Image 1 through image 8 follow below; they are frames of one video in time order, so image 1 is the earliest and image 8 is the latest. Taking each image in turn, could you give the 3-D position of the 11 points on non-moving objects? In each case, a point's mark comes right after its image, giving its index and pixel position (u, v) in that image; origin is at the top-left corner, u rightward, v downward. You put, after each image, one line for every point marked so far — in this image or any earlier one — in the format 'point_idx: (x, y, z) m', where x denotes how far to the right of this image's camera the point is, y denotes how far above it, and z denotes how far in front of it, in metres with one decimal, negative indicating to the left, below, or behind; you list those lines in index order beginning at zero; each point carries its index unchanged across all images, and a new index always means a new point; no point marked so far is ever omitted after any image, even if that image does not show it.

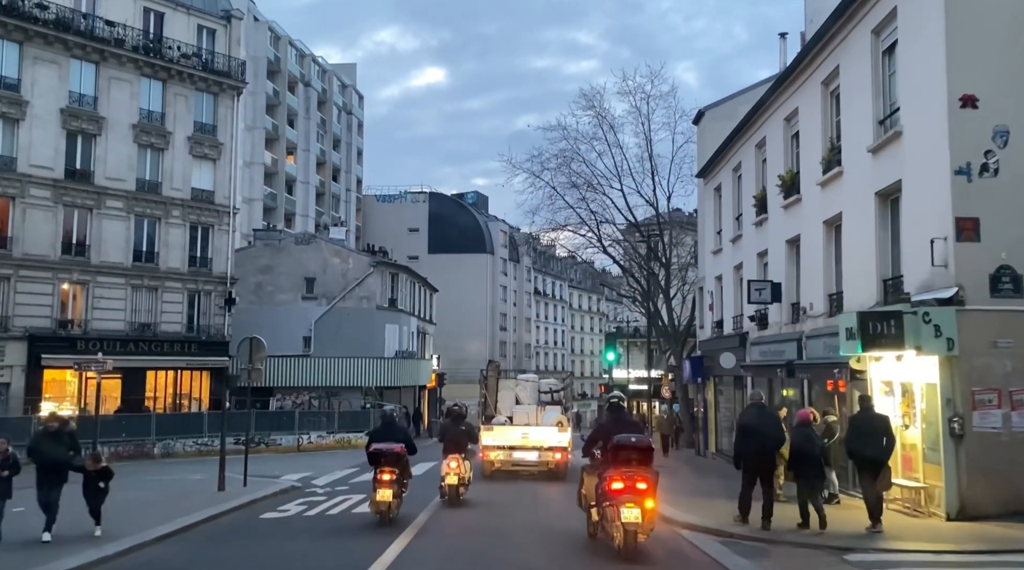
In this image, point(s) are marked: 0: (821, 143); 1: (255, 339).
0: (+5.9, +2.7, +18.5) m
1: (-4.9, -1.0, +18.6) m
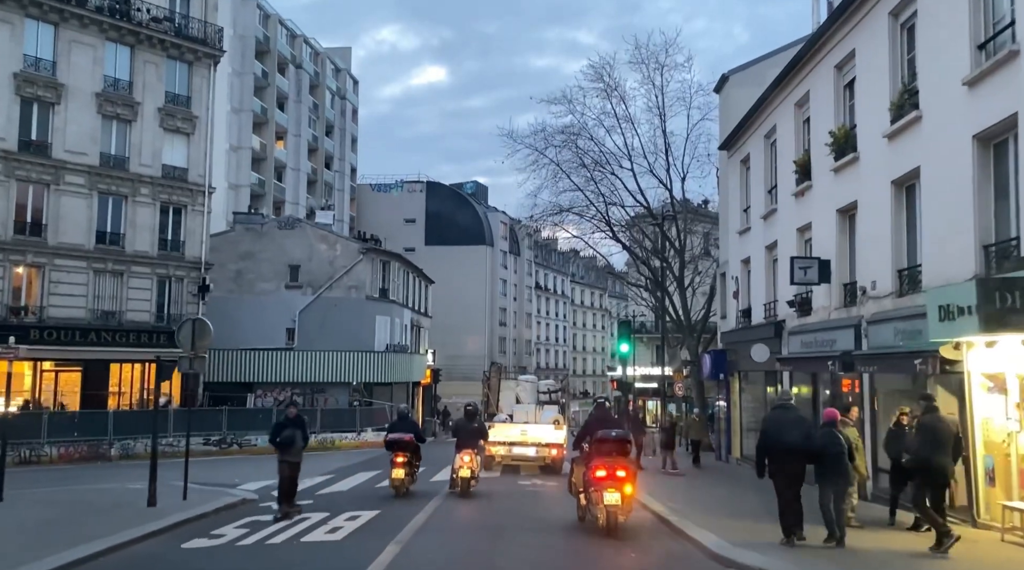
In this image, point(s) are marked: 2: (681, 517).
0: (+5.9, +3.1, +15.3) m
1: (-4.9, -0.6, +15.4) m
2: (+2.8, -3.9, +16.5) m
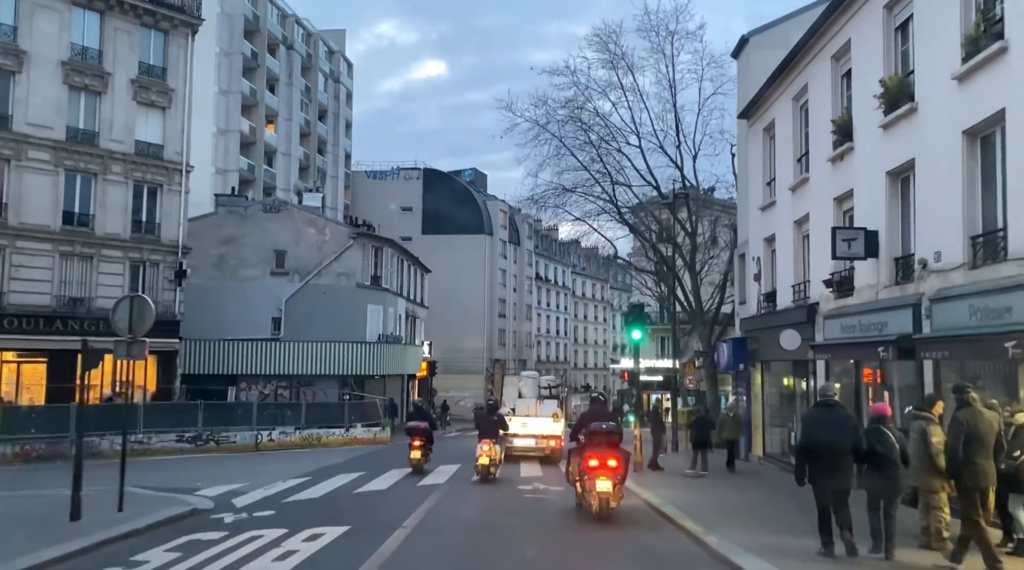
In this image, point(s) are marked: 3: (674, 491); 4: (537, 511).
0: (+5.9, +3.5, +12.9) m
1: (-4.9, -0.2, +13.0) m
2: (+2.8, -3.5, +14.2) m
3: (+3.1, -4.0, +19.0) m
4: (+0.4, -3.8, +16.6) m
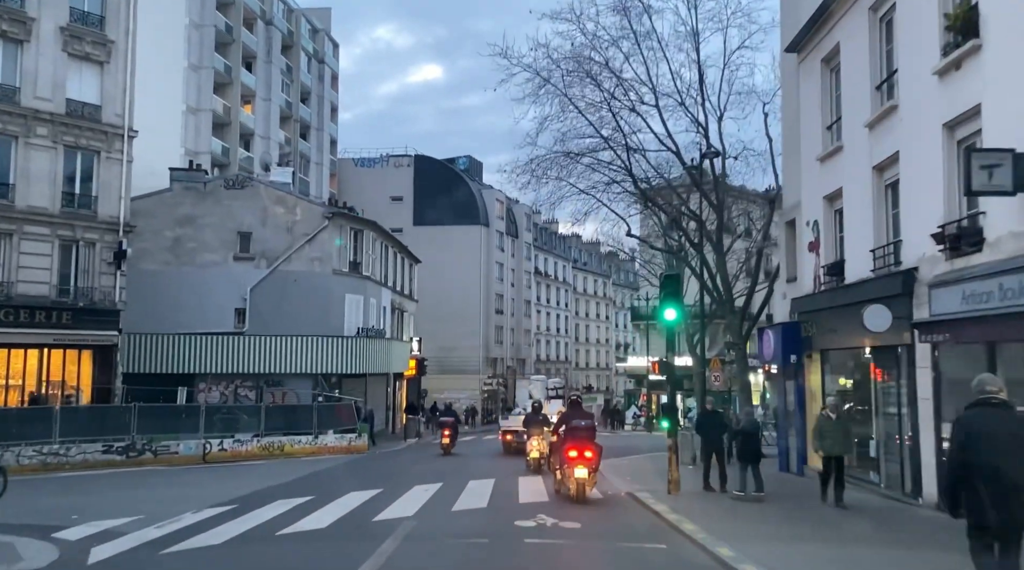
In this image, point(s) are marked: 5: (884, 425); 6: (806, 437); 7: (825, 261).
0: (+5.8, +4.1, +8.2) m
1: (-5.0, +0.4, +8.2) m
2: (+2.8, -2.9, +9.4) m
3: (+3.0, -3.4, +14.2) m
4: (+0.4, -3.3, +11.8) m
5: (+5.9, -2.2, +15.5) m
6: (+5.9, -3.0, +19.5) m
7: (+5.9, +0.5, +18.4) m
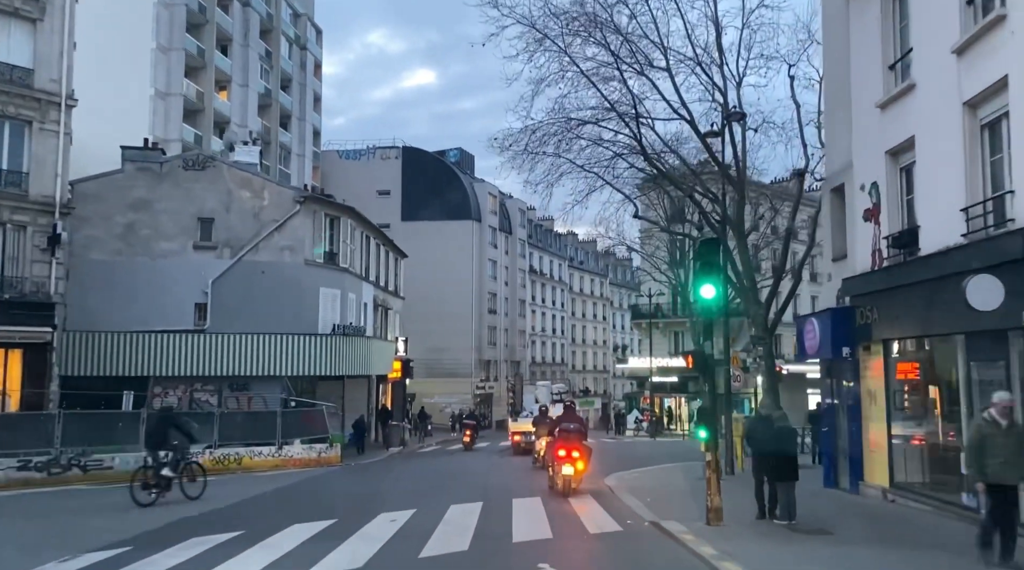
0: (+5.7, +4.5, +4.7) m
1: (-5.1, +0.7, +4.7) m
2: (+2.7, -2.5, +5.9) m
3: (+3.0, -3.0, +10.7) m
4: (+0.3, -2.9, +8.3) m
5: (+5.8, -1.8, +12.0) m
6: (+5.7, -2.7, +16.1) m
7: (+5.7, +0.8, +15.0) m
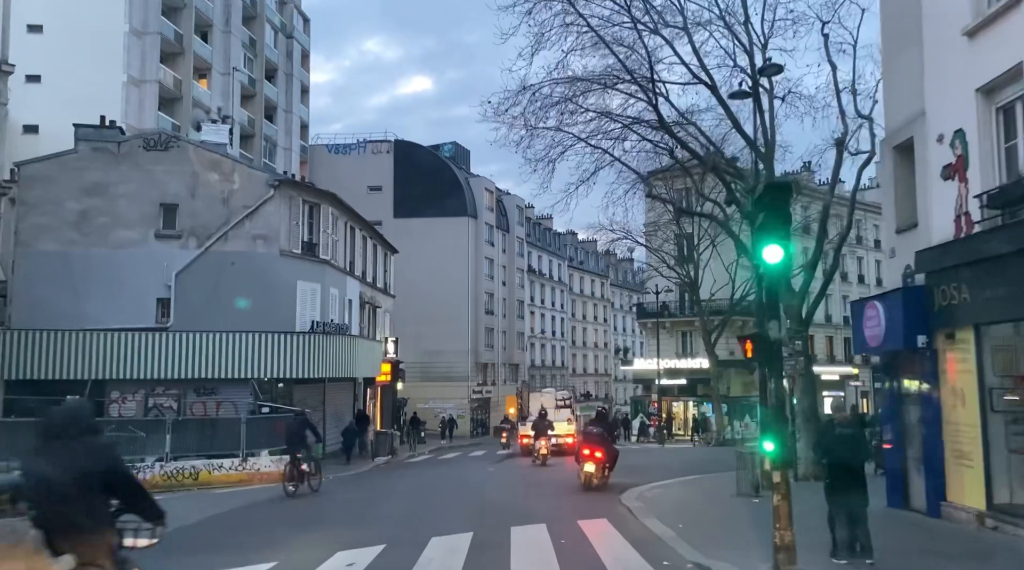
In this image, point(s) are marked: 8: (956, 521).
0: (+5.6, +4.9, +1.7) m
1: (-5.1, +1.1, +1.7) m
2: (+2.7, -2.1, +2.9) m
3: (+2.9, -2.7, +7.7) m
4: (+0.3, -2.5, +5.3) m
5: (+5.7, -1.4, +9.0) m
6: (+5.7, -2.3, +13.0) m
7: (+5.7, +1.2, +12.0) m
8: (+5.7, -3.0, +12.5) m
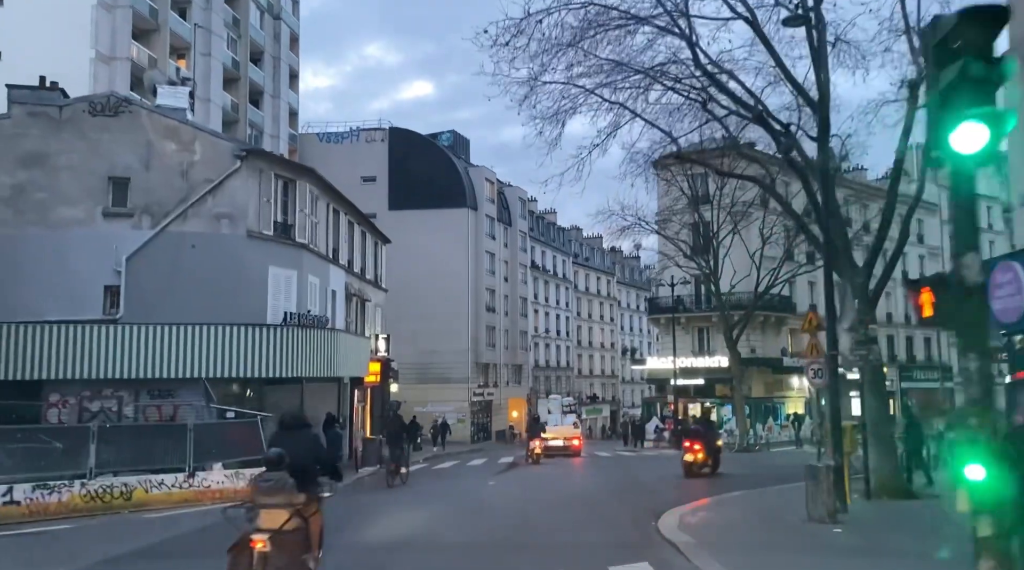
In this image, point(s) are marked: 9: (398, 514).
0: (+5.6, +5.4, -2.0) m
1: (-5.1, +1.6, -2.0) m
2: (+2.7, -1.6, -0.8) m
3: (+3.0, -2.2, +4.0) m
4: (+0.3, -2.0, +1.6) m
5: (+5.8, -0.9, +5.3) m
6: (+5.7, -1.8, +9.3) m
7: (+5.7, +1.7, +8.2) m
8: (+5.7, -2.5, +8.7) m
9: (-1.9, -4.0, +16.3) m
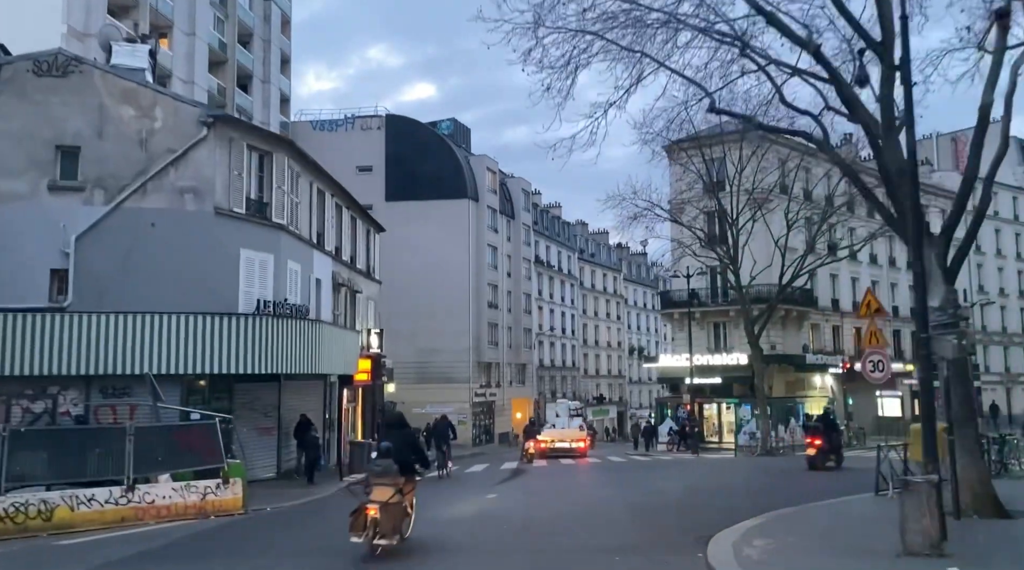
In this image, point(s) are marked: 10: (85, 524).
0: (+5.6, +5.8, -4.9) m
1: (-5.1, +2.0, -5.0) m
2: (+2.7, -1.2, -3.8) m
3: (+3.0, -1.8, +1.0) m
4: (+0.3, -1.6, -1.4) m
5: (+5.8, -0.5, +2.3) m
6: (+5.8, -1.4, +6.3) m
7: (+5.7, +2.1, +5.3) m
8: (+5.8, -2.1, +5.8) m
9: (-1.8, -3.6, +13.3) m
10: (-6.0, -3.4, +13.9) m
